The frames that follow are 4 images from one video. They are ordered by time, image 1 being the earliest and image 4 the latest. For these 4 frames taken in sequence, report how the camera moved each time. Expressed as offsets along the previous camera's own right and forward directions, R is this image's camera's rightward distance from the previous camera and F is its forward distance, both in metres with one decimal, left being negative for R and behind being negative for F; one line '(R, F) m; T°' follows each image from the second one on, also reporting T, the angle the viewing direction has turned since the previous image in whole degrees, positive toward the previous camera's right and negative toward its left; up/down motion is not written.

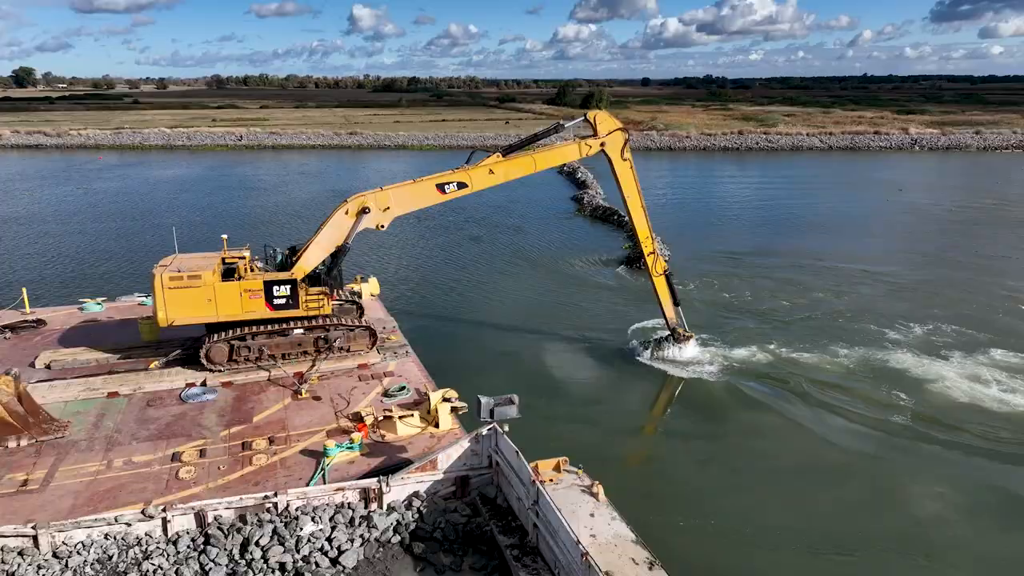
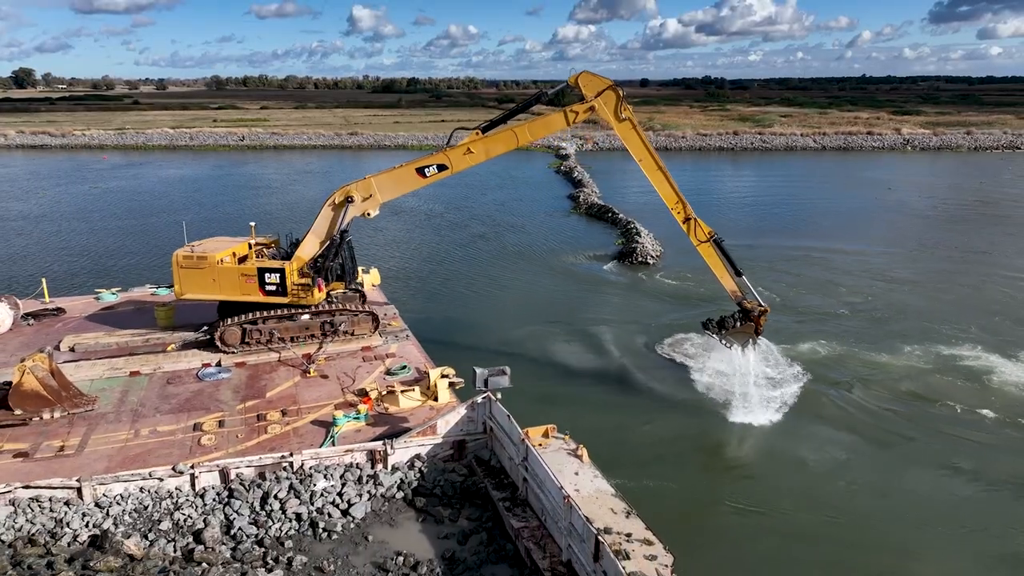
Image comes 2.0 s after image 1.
(+0.1, -1.0) m; 0°
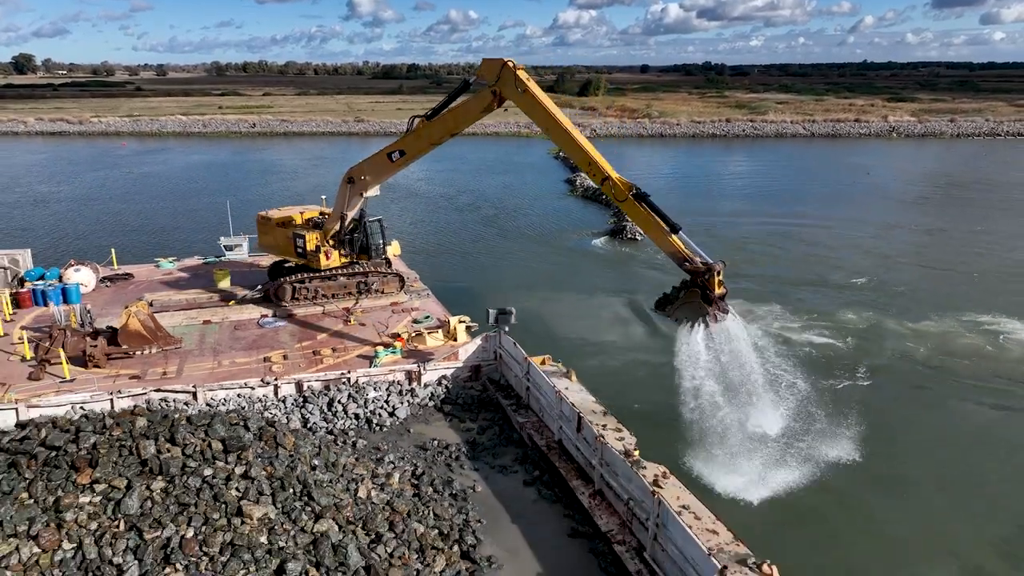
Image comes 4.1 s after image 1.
(-0.1, -2.9) m; 0°
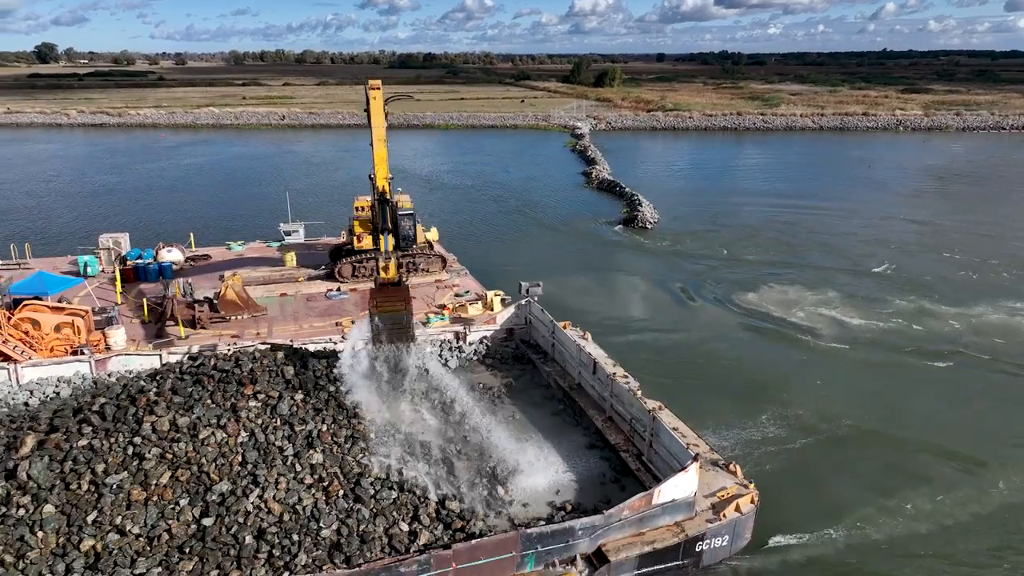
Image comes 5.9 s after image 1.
(-0.3, -3.0) m; -1°
